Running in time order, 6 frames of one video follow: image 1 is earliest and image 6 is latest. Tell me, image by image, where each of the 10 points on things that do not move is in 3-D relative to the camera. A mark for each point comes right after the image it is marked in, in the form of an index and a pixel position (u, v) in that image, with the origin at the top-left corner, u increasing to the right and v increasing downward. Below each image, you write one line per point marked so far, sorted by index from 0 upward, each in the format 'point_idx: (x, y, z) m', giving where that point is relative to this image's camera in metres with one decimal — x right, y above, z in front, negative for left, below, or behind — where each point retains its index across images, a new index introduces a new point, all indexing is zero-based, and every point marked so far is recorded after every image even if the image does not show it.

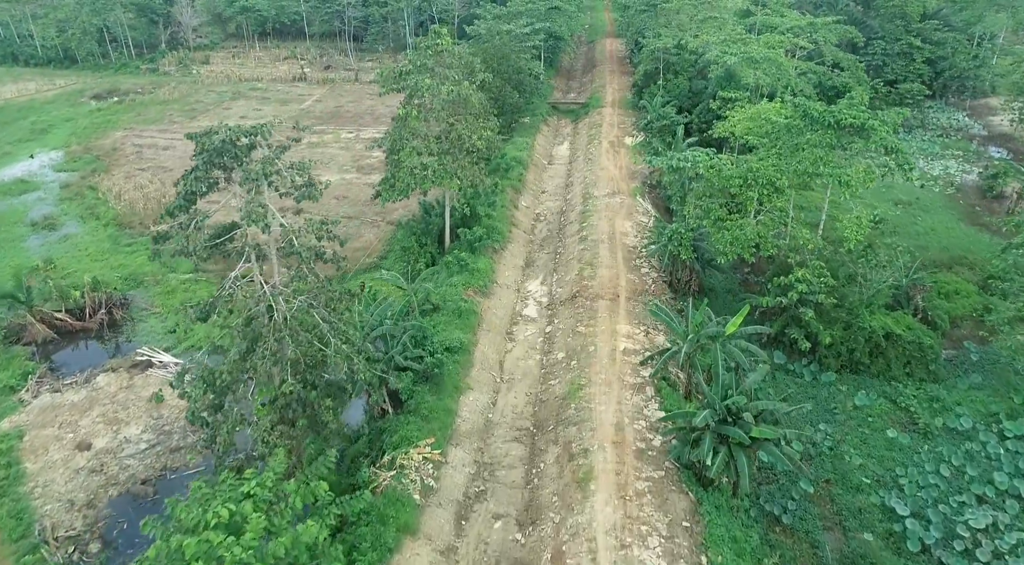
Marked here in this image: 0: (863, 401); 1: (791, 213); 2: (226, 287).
0: (+7.1, -2.4, +14.5) m
1: (+6.5, +1.6, +16.5) m
2: (-3.9, -0.1, +9.7) m
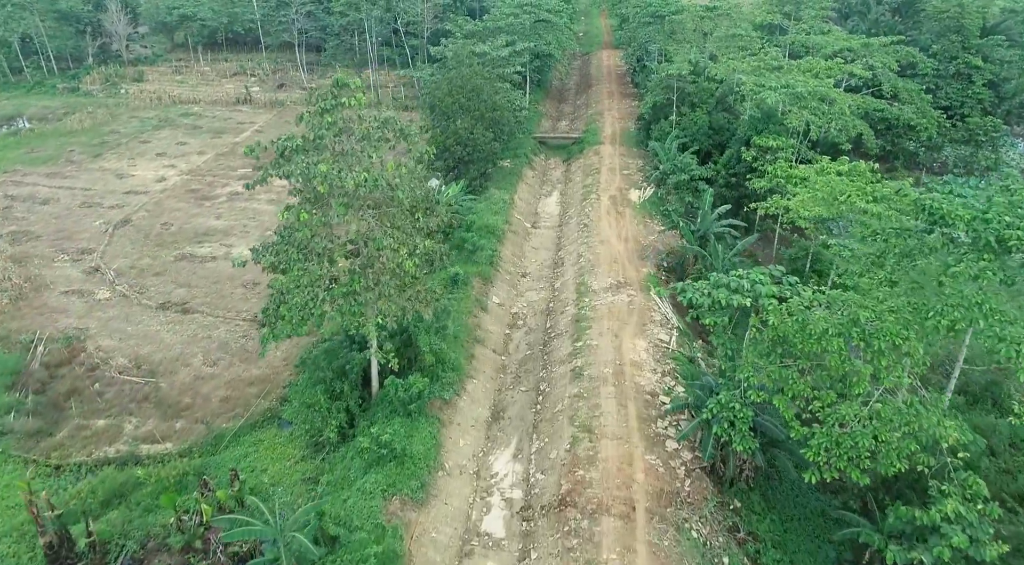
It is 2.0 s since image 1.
0: (+6.4, -5.5, +7.9) m
1: (+5.7, -1.5, +9.9) m
2: (-4.6, -3.1, +3.0) m
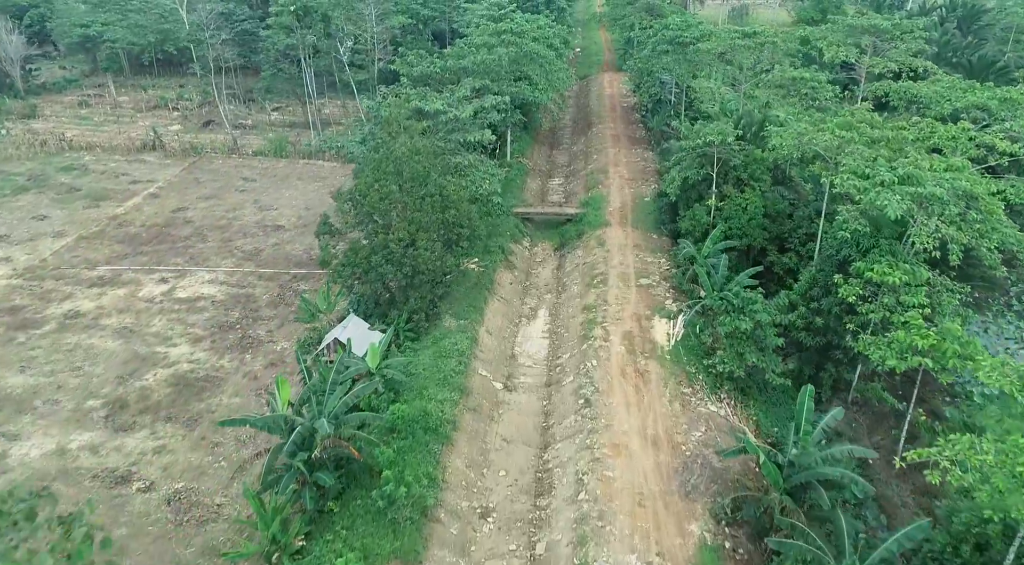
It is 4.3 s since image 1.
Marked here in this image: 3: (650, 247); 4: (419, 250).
0: (+5.7, -9.4, -0.1) m
1: (+5.0, -5.4, +1.9) m
2: (-5.2, -7.0, -5.1) m
3: (+3.9, +1.0, +19.9) m
4: (-1.9, +0.7, +14.6) m
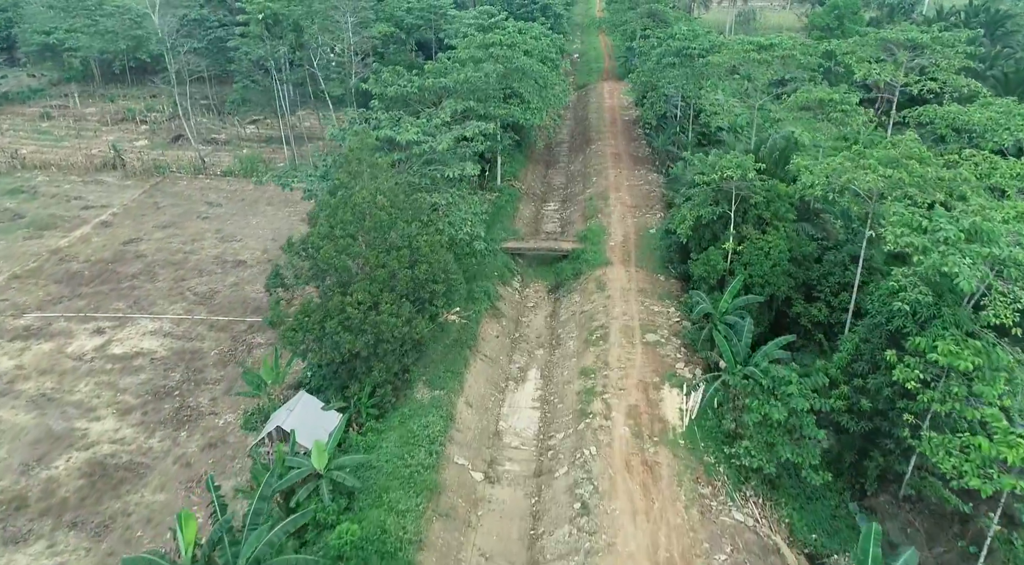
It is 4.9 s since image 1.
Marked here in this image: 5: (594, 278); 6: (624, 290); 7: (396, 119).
0: (+5.4, -10.6, -2.6) m
1: (+4.7, -6.6, -0.6) m
2: (-5.5, -8.2, -7.6) m
3: (+3.5, -0.2, +17.4) m
4: (-2.2, -0.5, +12.1) m
5: (+2.1, +0.2, +18.5) m
6: (+2.8, -0.2, +17.6) m
7: (-2.6, +3.8, +16.2) m
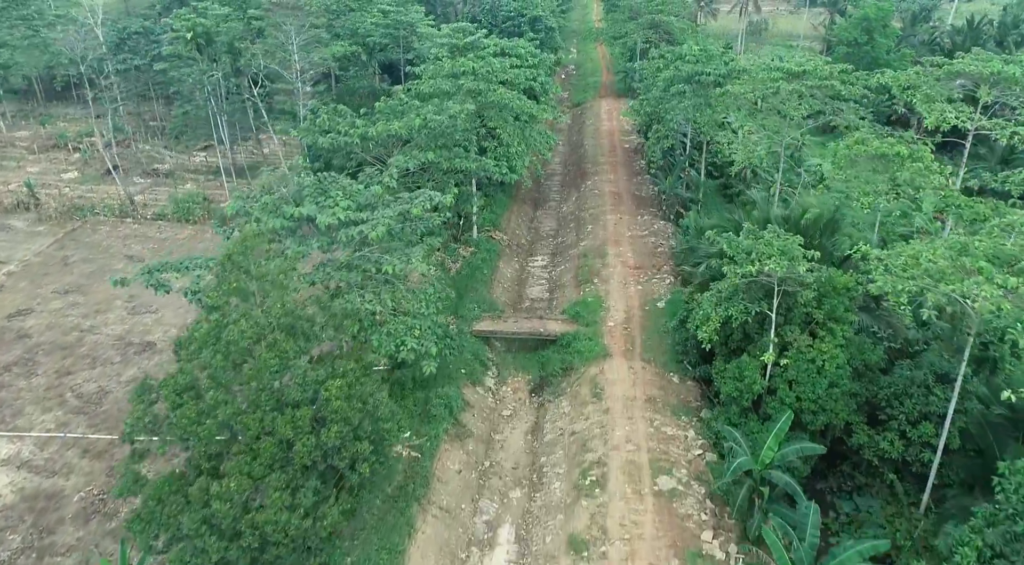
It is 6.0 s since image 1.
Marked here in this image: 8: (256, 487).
0: (+4.9, -12.6, -6.7) m
1: (+4.2, -8.6, -4.7) m
2: (-6.0, -10.2, -11.7) m
3: (+3.0, -2.3, +13.4) m
4: (-2.7, -2.6, +8.0) m
5: (+1.5, -1.9, +14.4) m
6: (+2.2, -2.2, +13.5) m
7: (-3.2, +1.7, +12.1) m
8: (-2.9, -2.3, +8.1) m
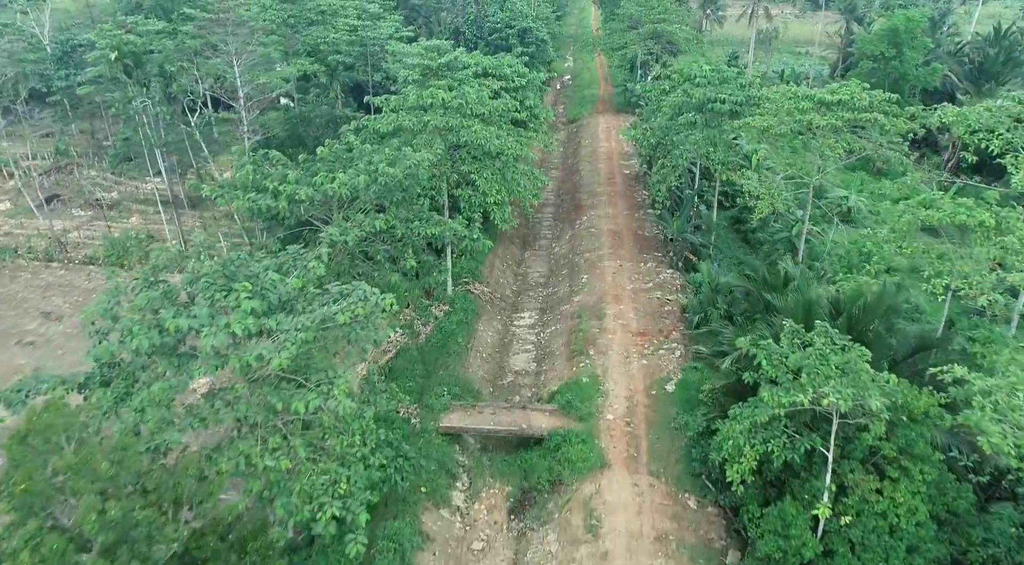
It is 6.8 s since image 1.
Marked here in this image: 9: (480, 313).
0: (+4.5, -14.1, -9.8) m
1: (+3.8, -10.1, -7.7) m
2: (-6.4, -11.7, -14.8) m
3: (+2.5, -3.8, +10.3) m
4: (-3.2, -4.1, +5.0) m
5: (+1.1, -3.4, +11.4) m
6: (+1.8, -3.8, +10.5) m
7: (-3.6, +0.2, +9.1) m
8: (-3.3, -3.9, +5.0) m
9: (-0.7, -0.7, +17.2) m
